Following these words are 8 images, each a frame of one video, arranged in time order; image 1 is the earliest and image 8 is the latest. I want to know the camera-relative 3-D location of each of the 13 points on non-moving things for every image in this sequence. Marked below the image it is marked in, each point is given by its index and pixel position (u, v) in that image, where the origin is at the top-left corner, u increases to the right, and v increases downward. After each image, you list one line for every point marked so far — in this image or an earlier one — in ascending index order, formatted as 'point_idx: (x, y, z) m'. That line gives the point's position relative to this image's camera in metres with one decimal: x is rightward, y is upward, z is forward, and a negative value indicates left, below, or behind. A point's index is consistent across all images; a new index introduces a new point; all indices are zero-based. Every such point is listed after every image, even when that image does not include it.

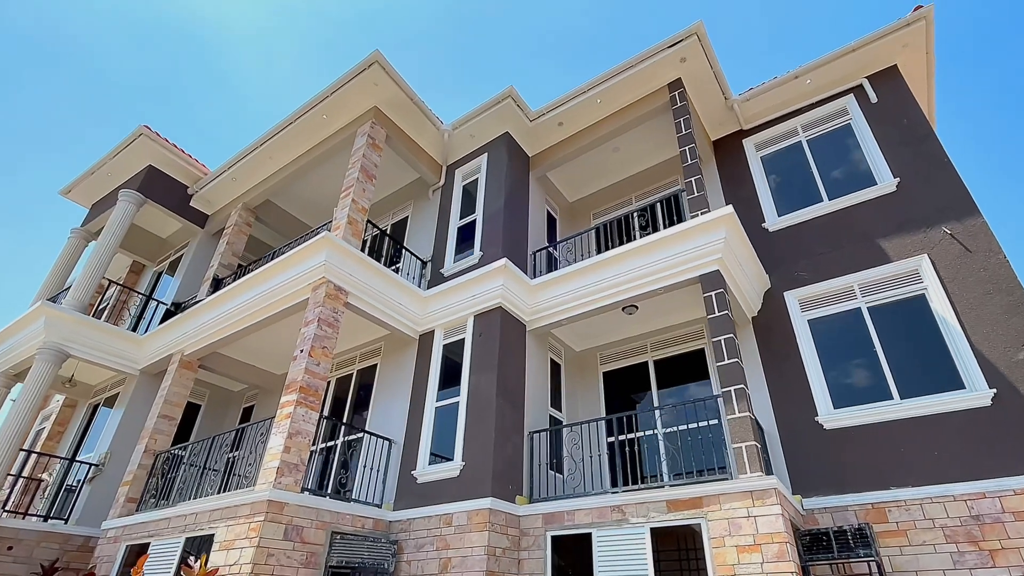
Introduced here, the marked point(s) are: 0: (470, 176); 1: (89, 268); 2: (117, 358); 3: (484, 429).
0: (-0.7, +2.0, +9.6) m
1: (-7.4, +0.3, +9.4) m
2: (-6.8, -1.2, +9.3) m
3: (-0.3, -1.7, +6.6) m
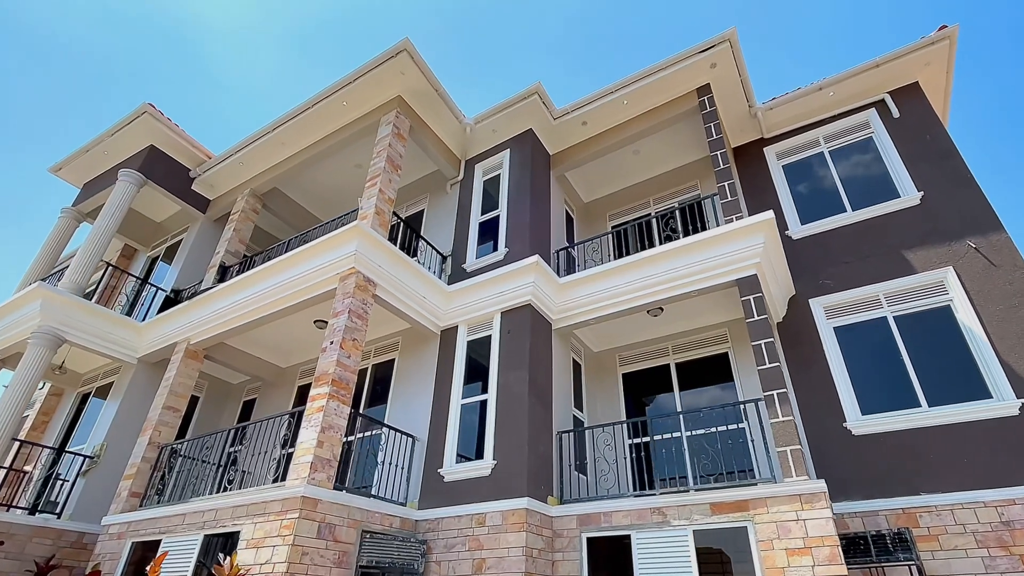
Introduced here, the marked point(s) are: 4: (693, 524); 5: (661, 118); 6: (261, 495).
0: (-0.4, +2.0, +9.5) m
1: (-7.0, +0.6, +8.9) m
2: (-6.5, -0.9, +8.8) m
3: (+0.1, -1.7, +6.5) m
4: (+1.9, -2.4, +5.5) m
5: (+2.5, +2.8, +8.9) m
6: (-2.6, -2.2, +5.6) m
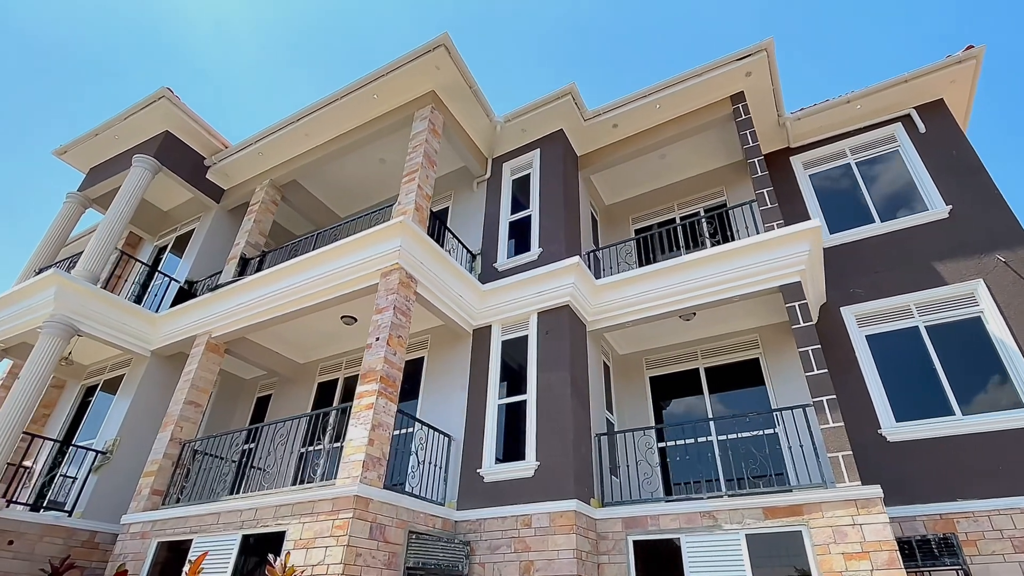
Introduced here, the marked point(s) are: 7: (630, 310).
0: (+0.1, +2.0, +9.4) m
1: (-6.5, +0.8, +8.6) m
2: (-6.0, -0.8, +8.5) m
3: (+0.6, -1.7, +6.5) m
4: (+2.4, -2.5, +5.5) m
5: (+3.0, +2.7, +8.9) m
6: (-2.1, -2.1, +5.5) m
7: (+1.6, -0.3, +7.5) m
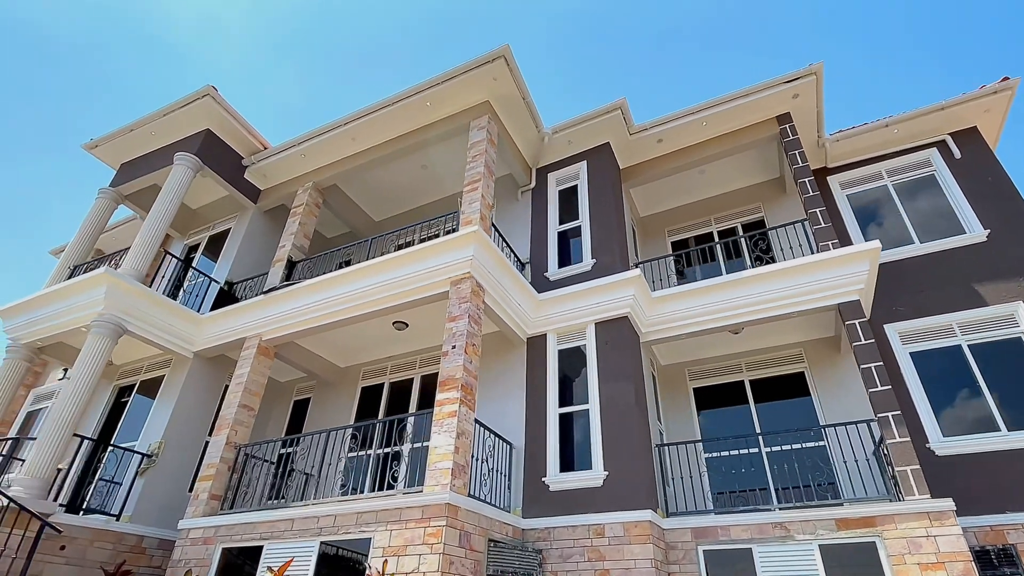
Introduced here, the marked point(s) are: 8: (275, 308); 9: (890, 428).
0: (+1.0, +1.9, +9.5) m
1: (-5.7, +0.8, +8.5) m
2: (-5.3, -0.8, +8.3) m
3: (+1.4, -1.8, +6.6) m
4: (+3.3, -2.7, +5.7) m
5: (+3.9, +2.5, +9.2) m
6: (-1.2, -2.2, +5.5) m
7: (+2.5, -0.5, +7.7) m
8: (-3.5, -0.3, +8.1) m
9: (+4.2, -1.6, +6.0) m
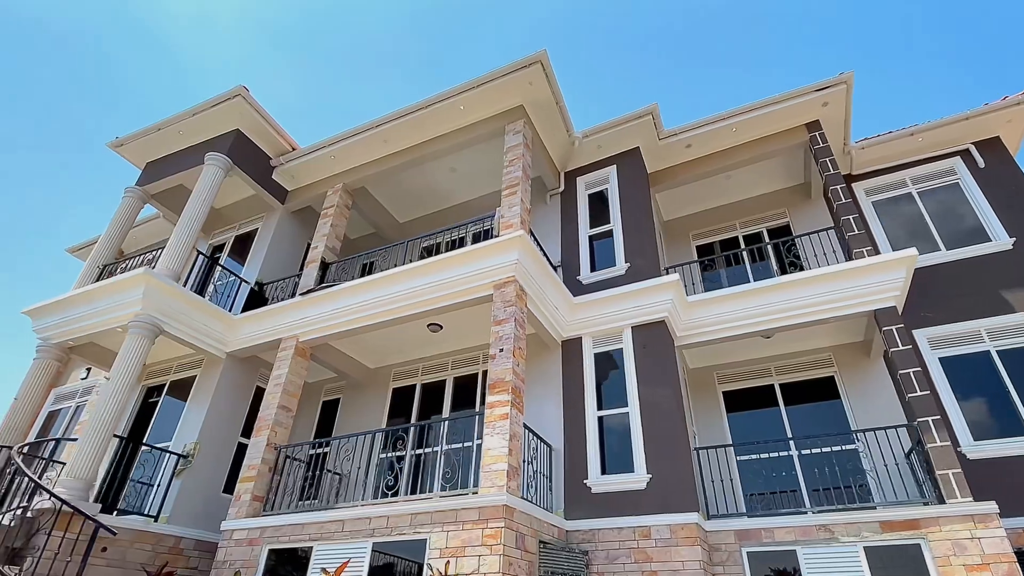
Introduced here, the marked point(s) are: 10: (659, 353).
0: (+1.5, +1.8, +9.6) m
1: (-5.2, +0.8, +8.5) m
2: (-4.7, -0.8, +8.3) m
3: (+2.0, -1.9, +6.7) m
4: (+3.8, -2.7, +5.8) m
5: (+4.4, +2.4, +9.3) m
6: (-0.6, -2.2, +5.5) m
7: (+3.0, -0.6, +7.8) m
8: (-3.0, -0.3, +8.1) m
9: (+4.8, -1.6, +6.1) m
10: (+2.0, -0.9, +7.3) m
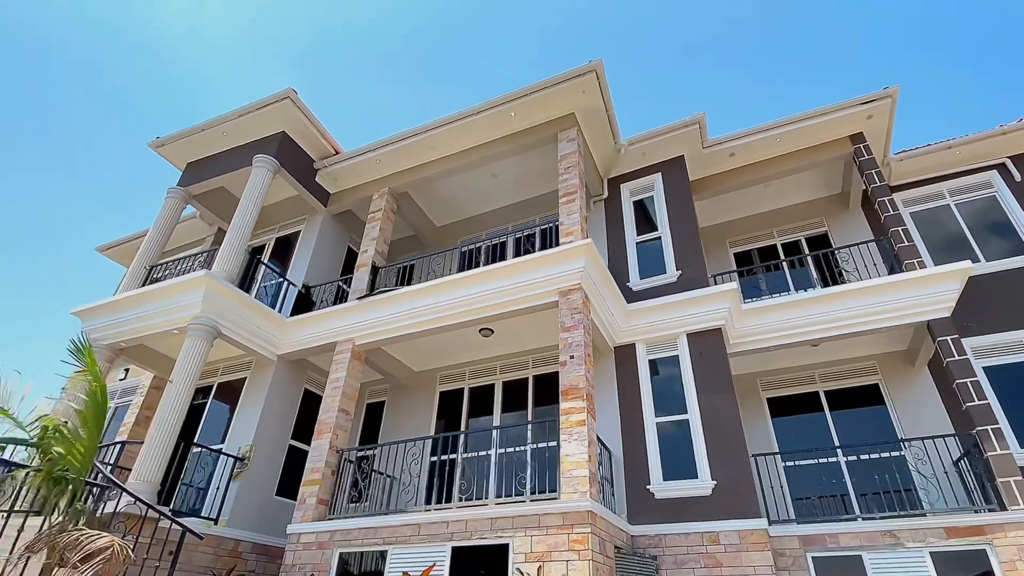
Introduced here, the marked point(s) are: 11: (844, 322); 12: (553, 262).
0: (+2.3, +1.7, +9.7) m
1: (-4.3, +0.8, +8.5) m
2: (-3.9, -0.8, +8.4) m
3: (+2.8, -2.0, +6.8) m
4: (+4.6, -2.9, +6.0) m
5: (+5.2, +2.3, +9.5) m
6: (+0.2, -2.3, +5.6) m
7: (+3.8, -0.7, +8.0) m
8: (-2.2, -0.4, +8.1) m
9: (+5.6, -1.8, +6.3) m
10: (+2.8, -1.0, +7.4) m
11: (+4.7, -0.5, +7.6) m
12: (+0.5, +0.3, +7.1) m
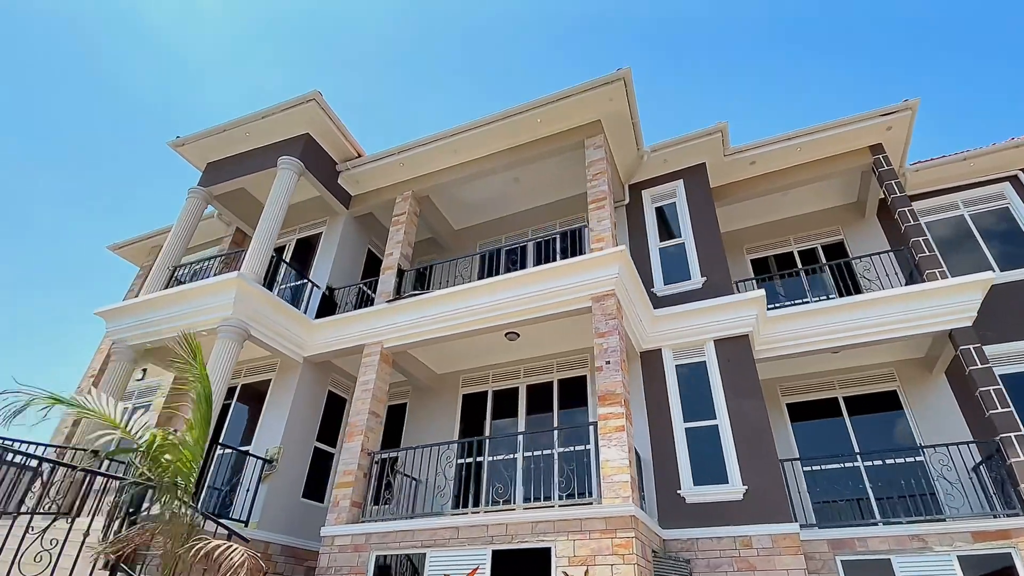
0: (+2.7, +1.6, +9.9) m
1: (-3.9, +0.7, +8.5) m
2: (-3.5, -0.9, +8.4) m
3: (+3.2, -2.1, +6.9) m
4: (+5.1, -3.0, +6.1) m
5: (+5.7, +2.1, +9.6) m
6: (+0.6, -2.4, +5.7) m
7: (+4.3, -0.8, +8.1) m
8: (-1.8, -0.4, +8.2) m
9: (+6.0, -1.9, +6.5) m
10: (+3.3, -1.1, +7.6) m
11: (+5.1, -0.6, +7.7) m
12: (+1.0, +0.3, +7.2) m
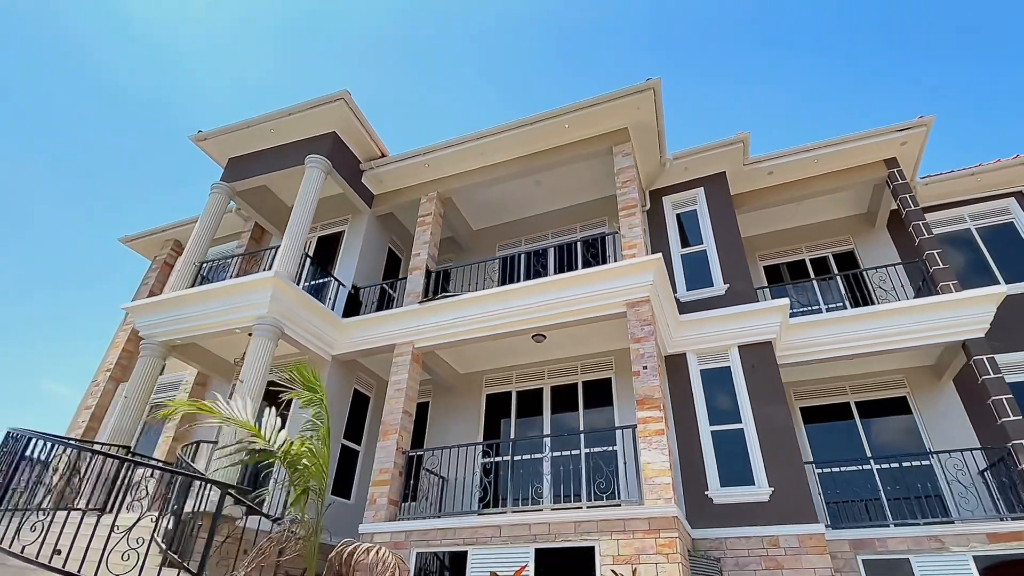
0: (+3.2, +1.5, +10.1) m
1: (-3.4, +0.8, +8.5) m
2: (-3.0, -0.8, +8.4) m
3: (+3.7, -2.2, +7.2) m
4: (+5.5, -3.2, +6.5) m
5: (+6.1, +2.0, +9.9) m
6: (+1.1, -2.5, +5.9) m
7: (+4.7, -1.0, +8.4) m
8: (-1.3, -0.5, +8.3) m
9: (+6.5, -2.1, +6.8) m
10: (+3.7, -1.2, +7.8) m
11: (+5.6, -0.8, +8.1) m
12: (+1.5, +0.2, +7.4) m
